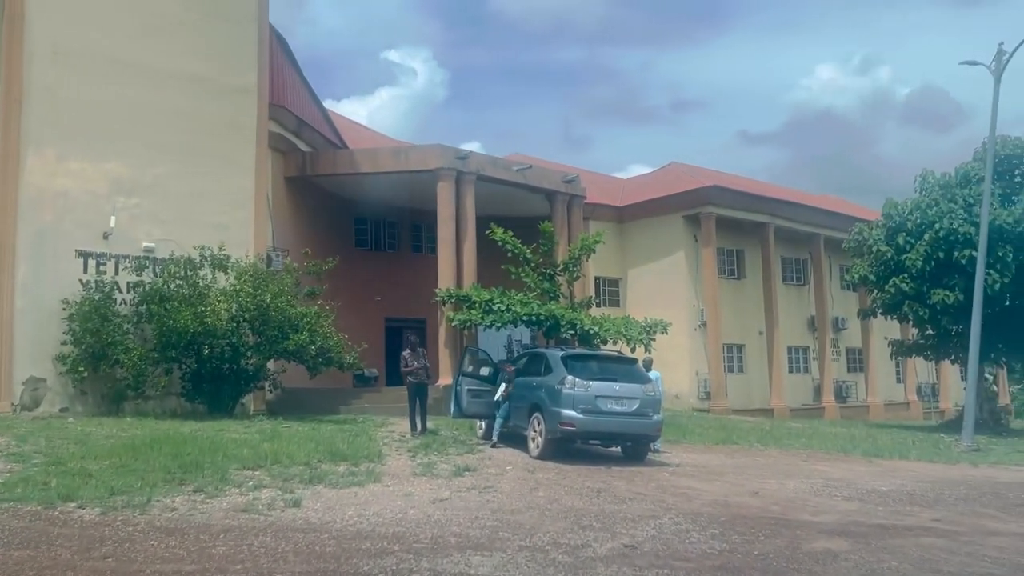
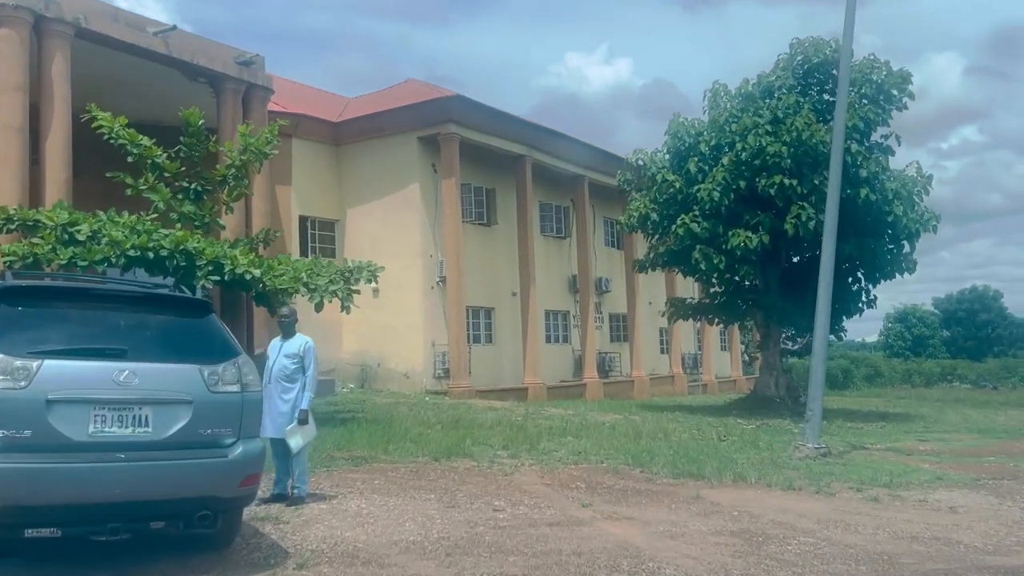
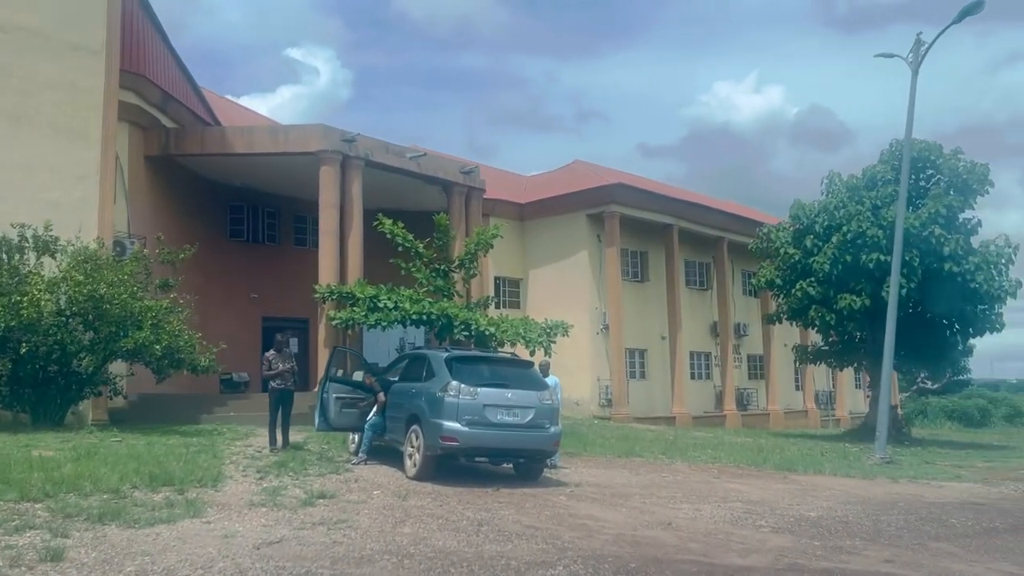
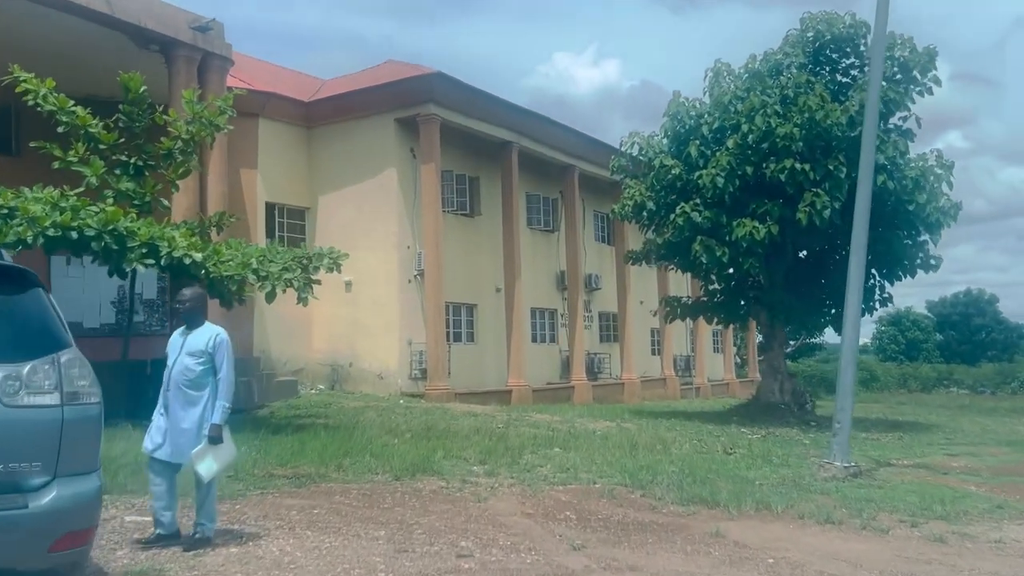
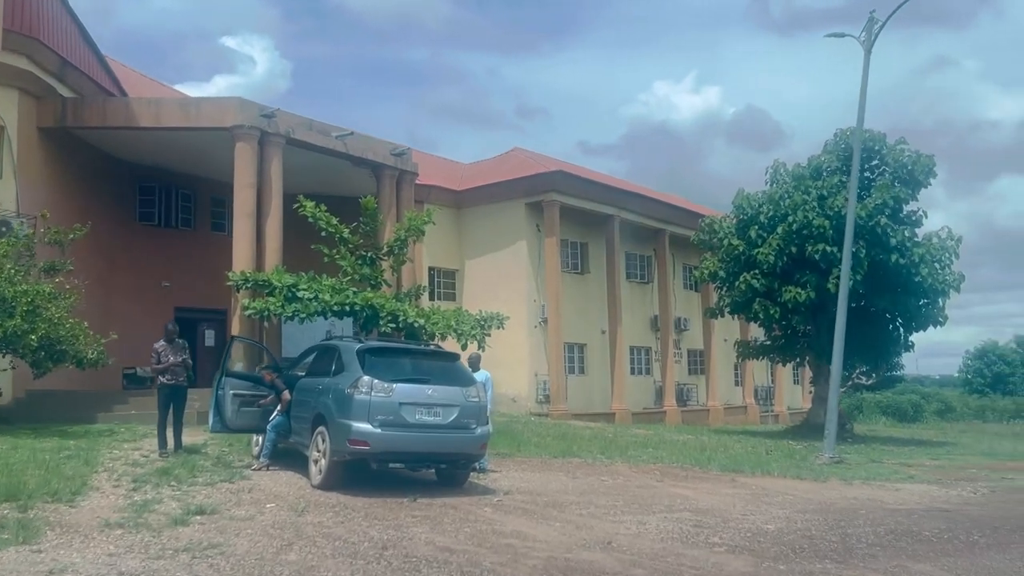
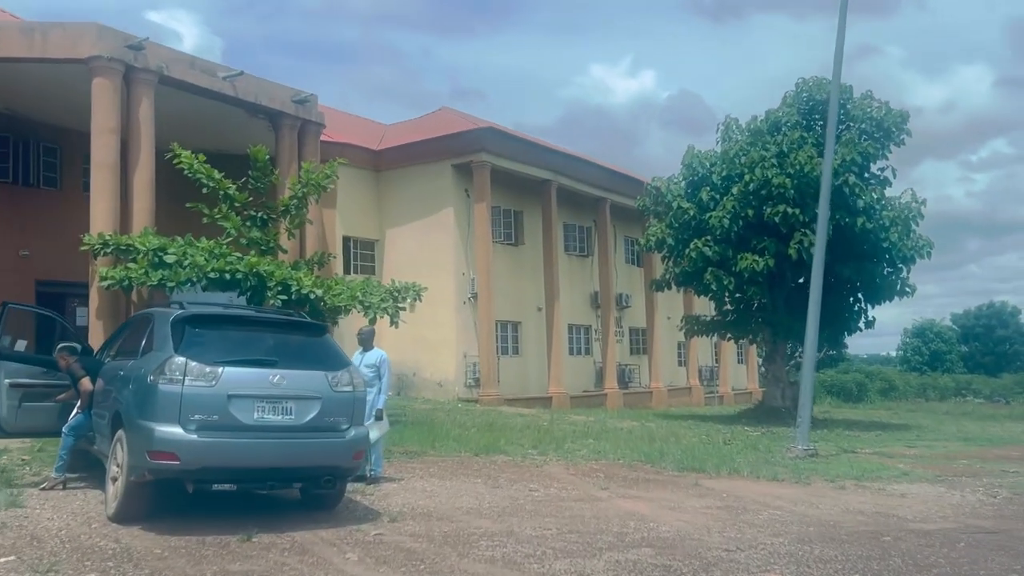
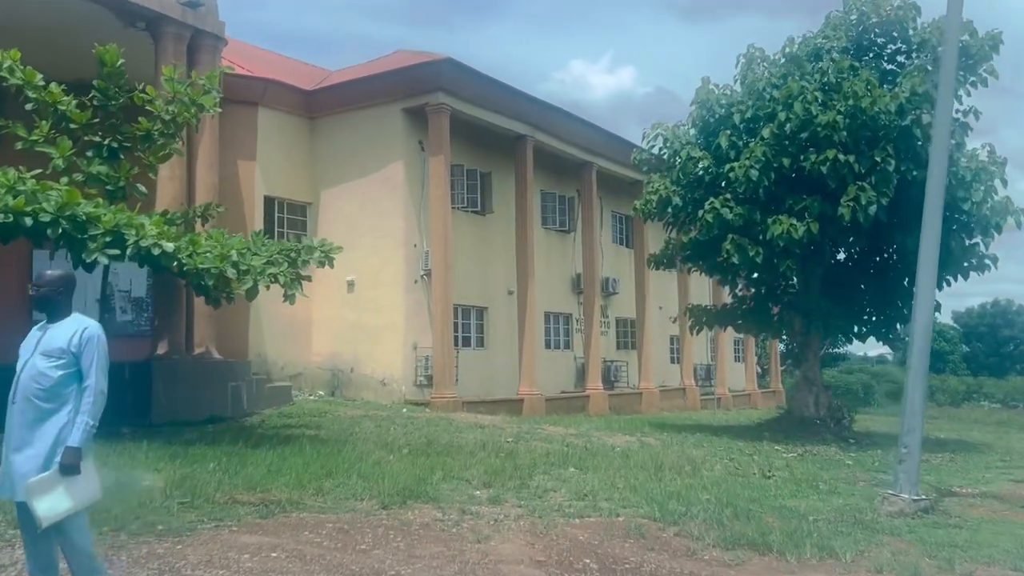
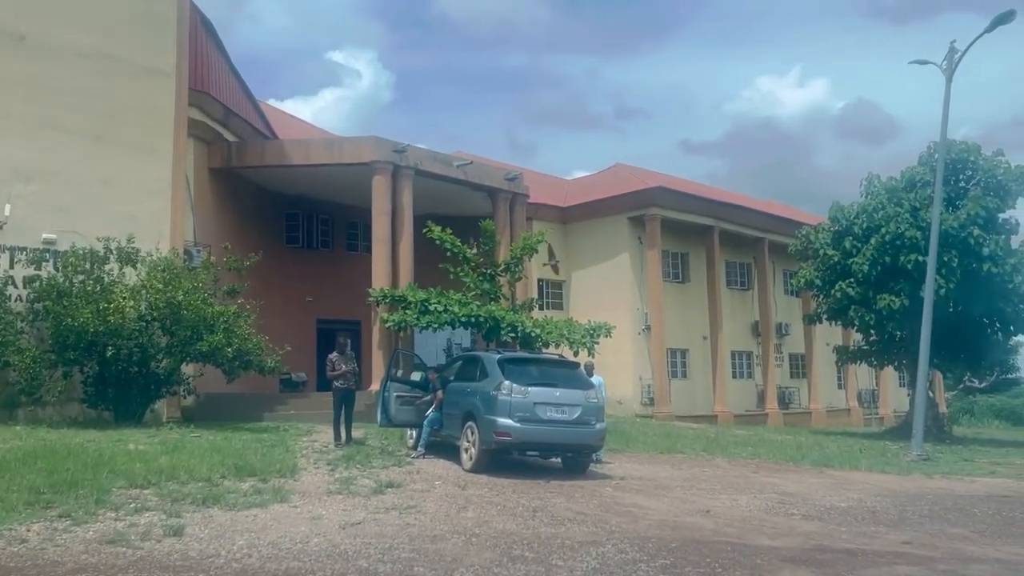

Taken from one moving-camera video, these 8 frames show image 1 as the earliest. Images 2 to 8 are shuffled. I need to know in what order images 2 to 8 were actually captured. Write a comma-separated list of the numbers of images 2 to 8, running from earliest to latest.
8, 3, 5, 6, 2, 4, 7
